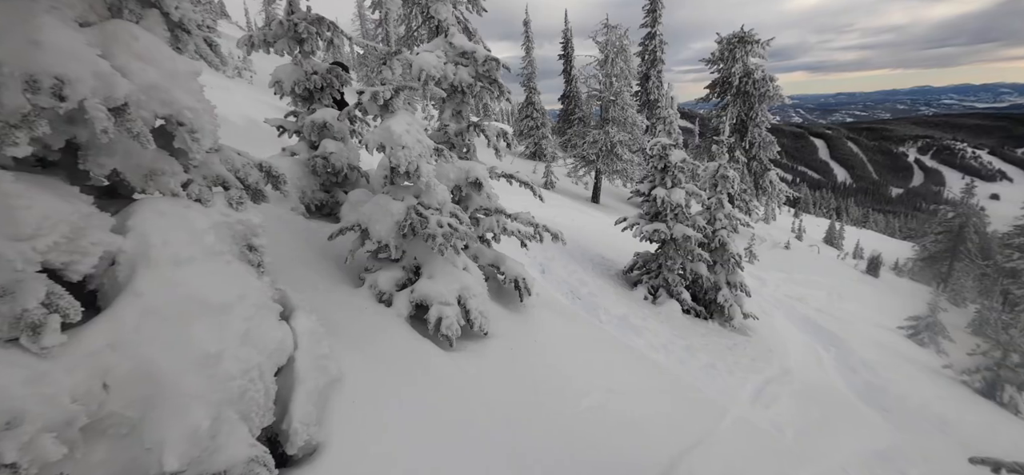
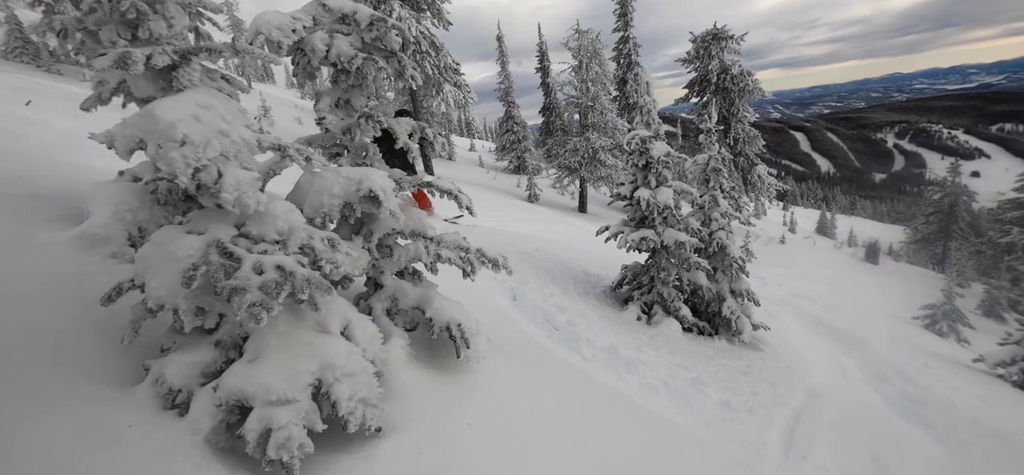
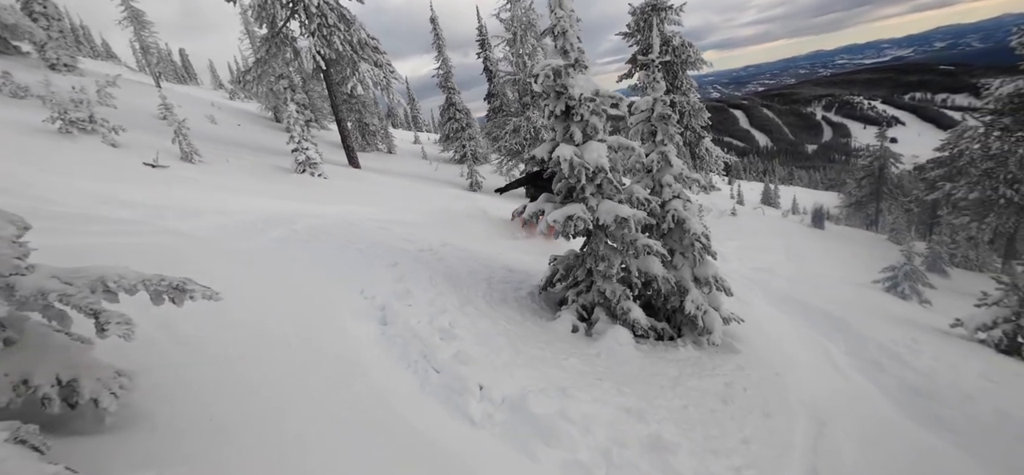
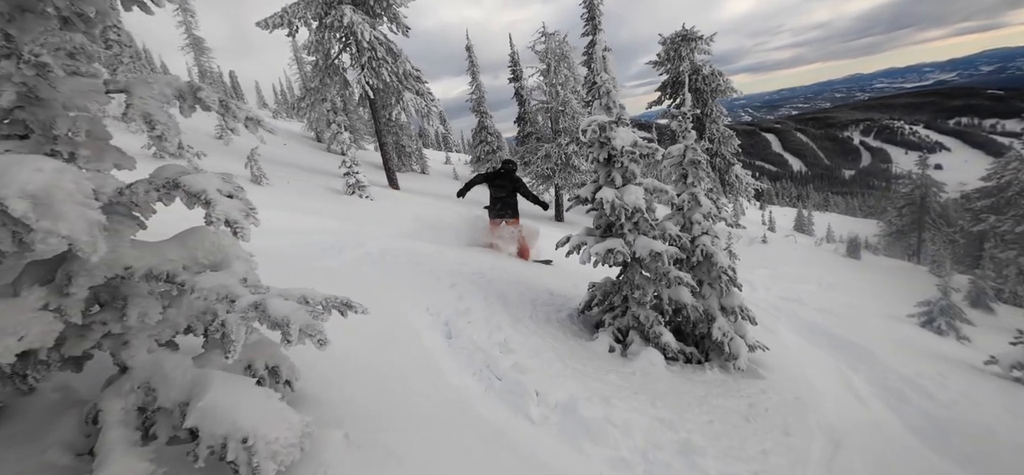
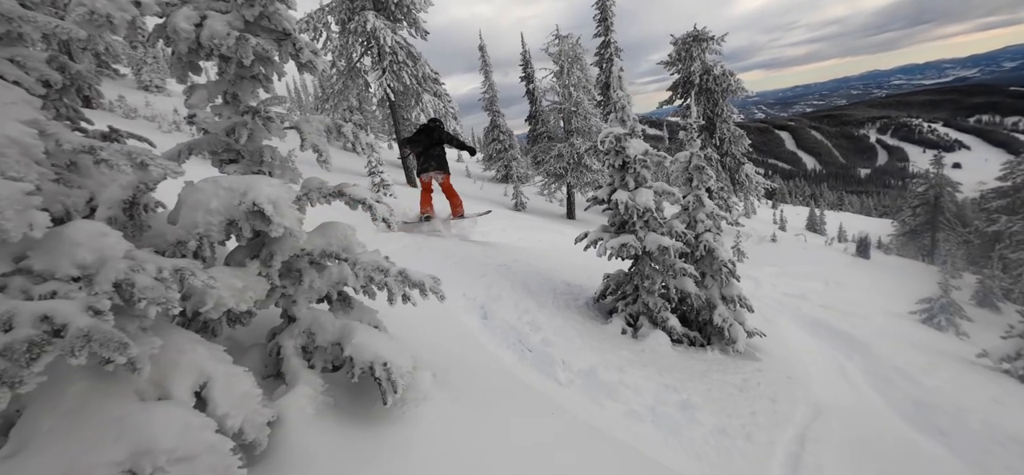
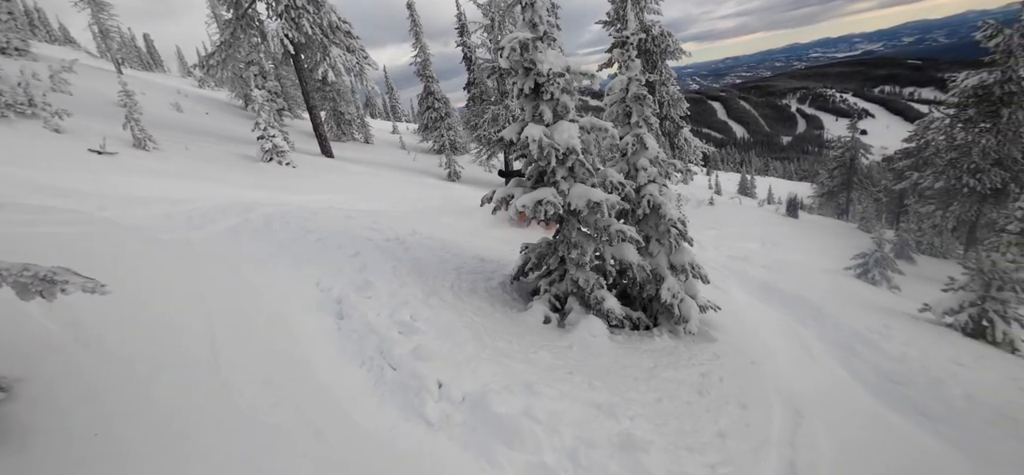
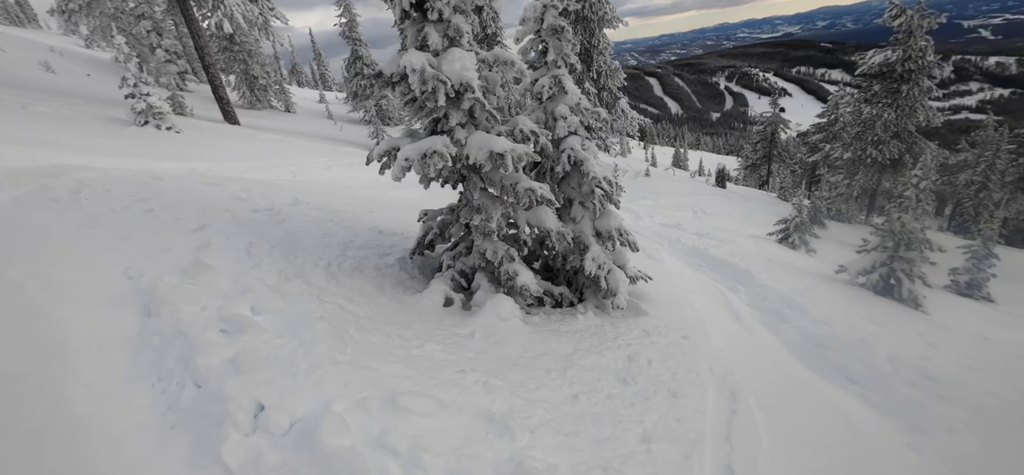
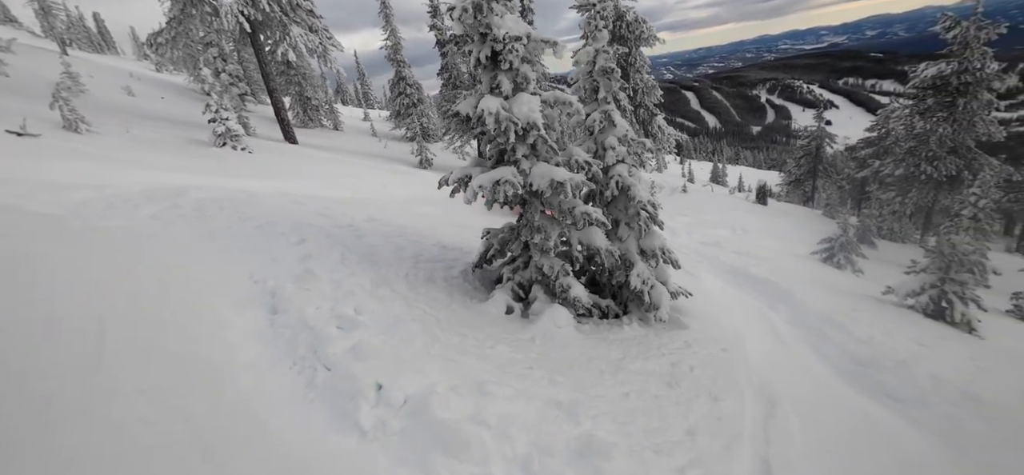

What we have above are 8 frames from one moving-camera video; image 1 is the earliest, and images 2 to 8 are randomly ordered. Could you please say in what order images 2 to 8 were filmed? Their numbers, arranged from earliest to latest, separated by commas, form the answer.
2, 5, 4, 3, 6, 8, 7
